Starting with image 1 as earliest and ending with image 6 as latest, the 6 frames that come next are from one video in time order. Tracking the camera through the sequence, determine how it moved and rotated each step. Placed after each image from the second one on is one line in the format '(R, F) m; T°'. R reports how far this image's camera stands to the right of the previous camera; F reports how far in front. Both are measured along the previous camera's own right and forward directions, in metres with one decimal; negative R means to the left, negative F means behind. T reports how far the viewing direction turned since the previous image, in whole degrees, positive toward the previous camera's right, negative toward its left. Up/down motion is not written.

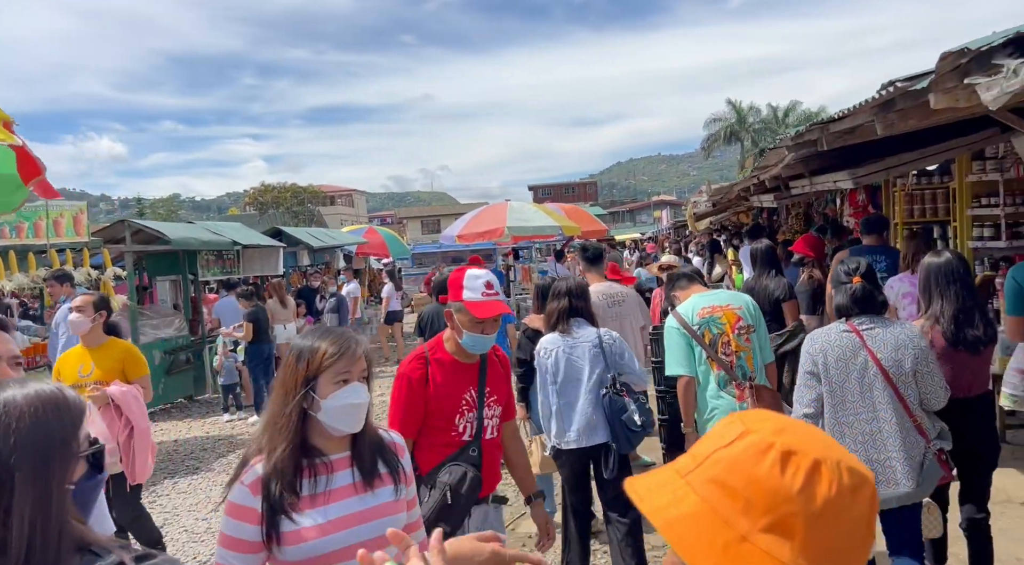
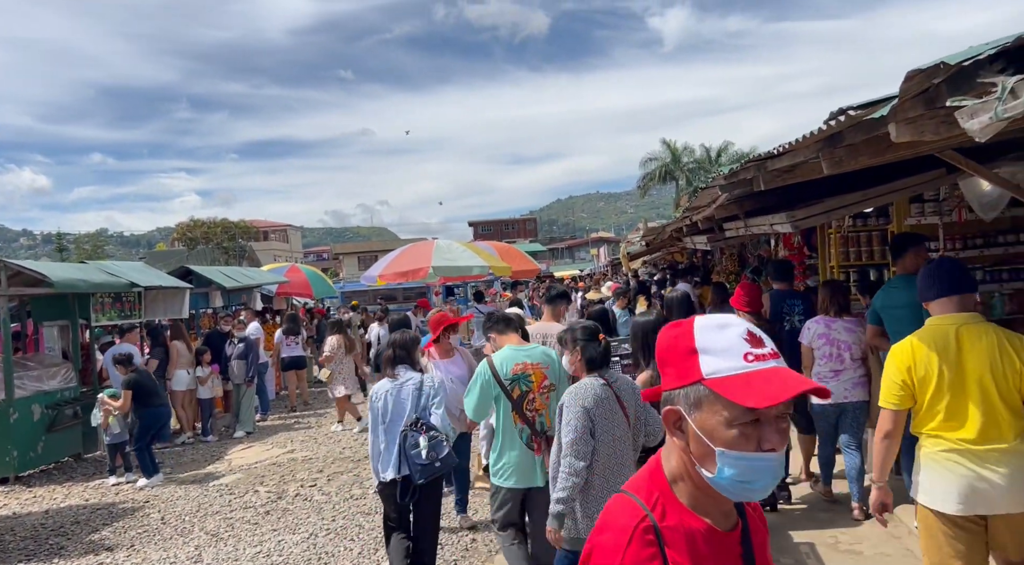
(+0.2, +0.5) m; +5°
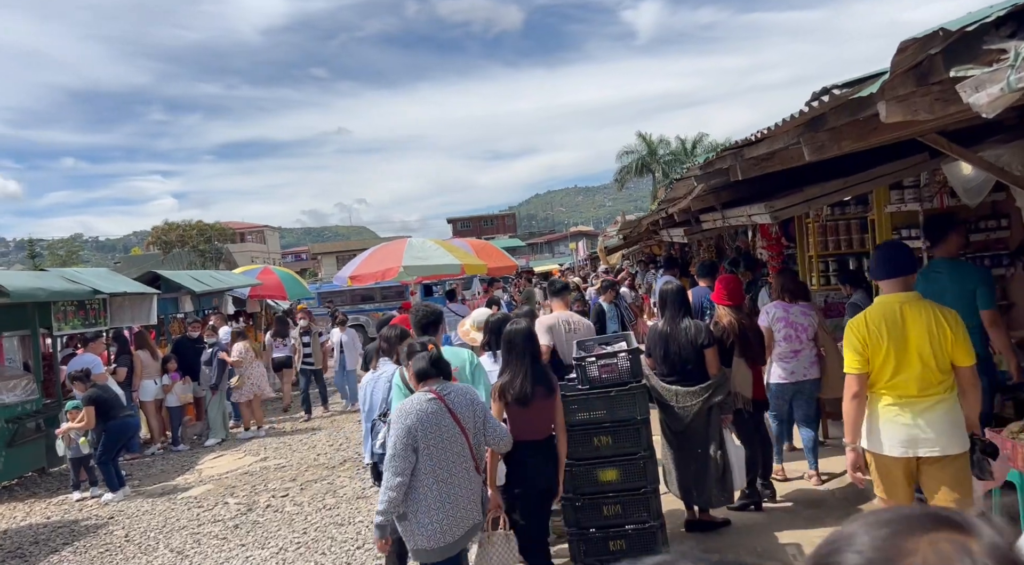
(+0.1, +0.2) m; +2°
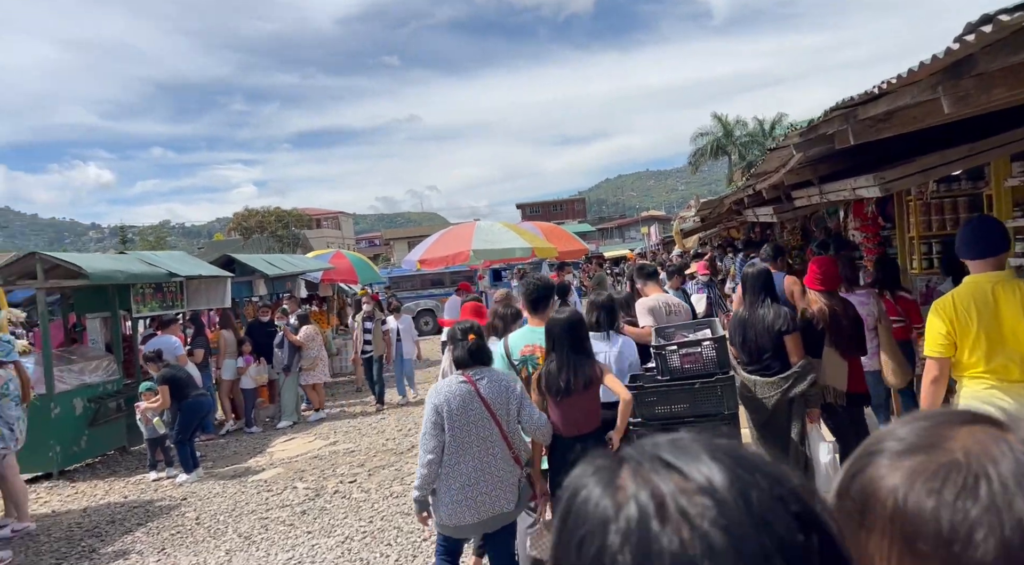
(0.0, +0.3) m; -5°
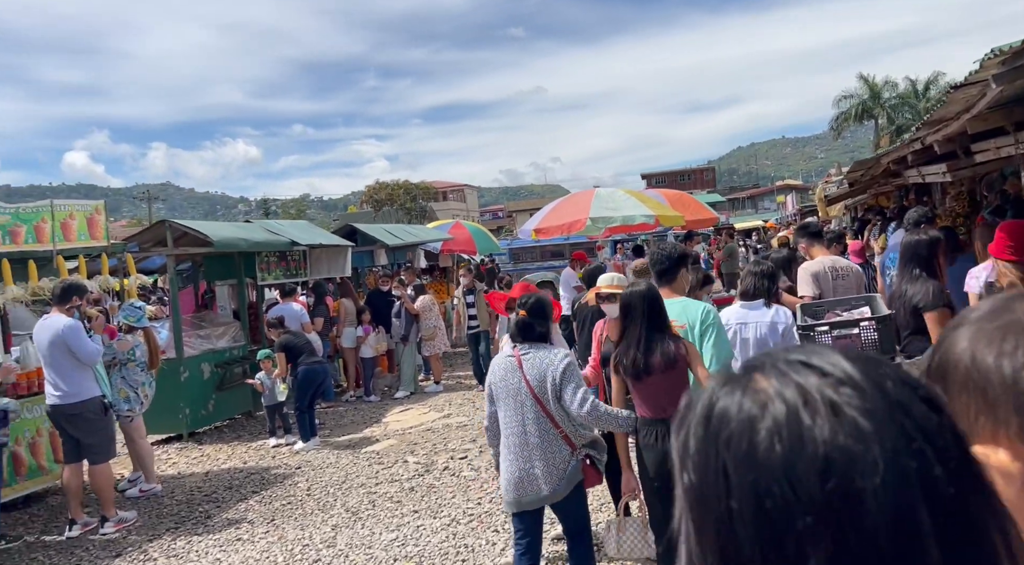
(0.0, +0.5) m; -10°
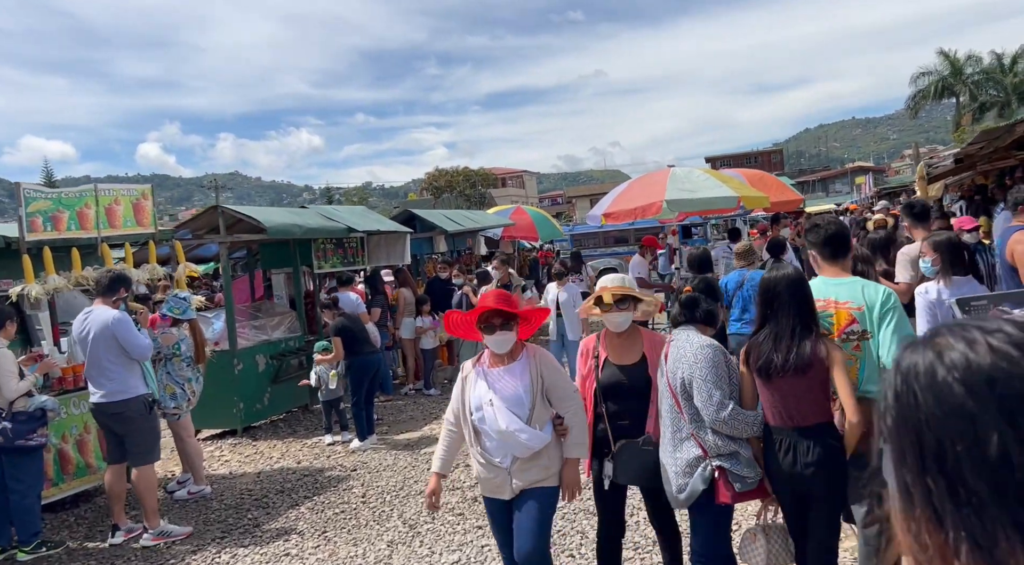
(-0.1, +0.6) m; -5°
